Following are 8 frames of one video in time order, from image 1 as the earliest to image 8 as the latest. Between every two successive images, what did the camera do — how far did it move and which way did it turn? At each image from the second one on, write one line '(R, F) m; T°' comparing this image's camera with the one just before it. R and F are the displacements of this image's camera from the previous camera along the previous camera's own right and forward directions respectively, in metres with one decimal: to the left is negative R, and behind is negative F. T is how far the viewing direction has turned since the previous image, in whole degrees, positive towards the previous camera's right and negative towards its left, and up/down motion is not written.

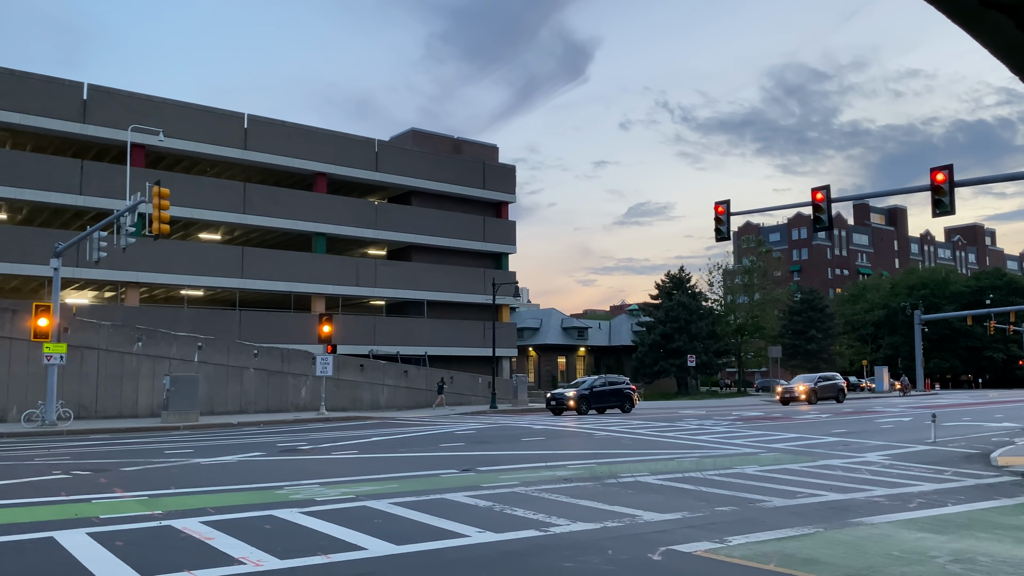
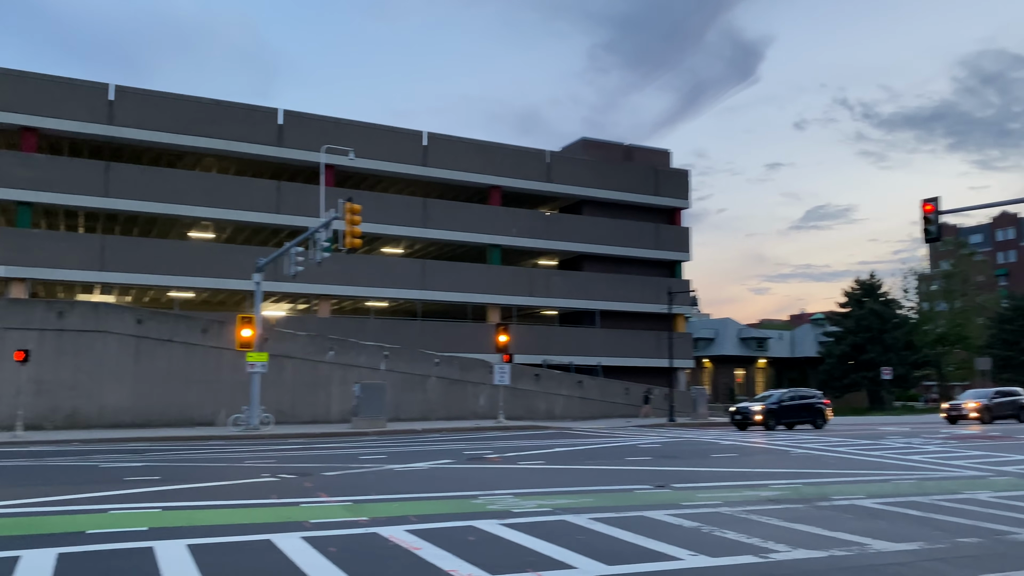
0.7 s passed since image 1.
(-0.5, +0.4) m; -11°
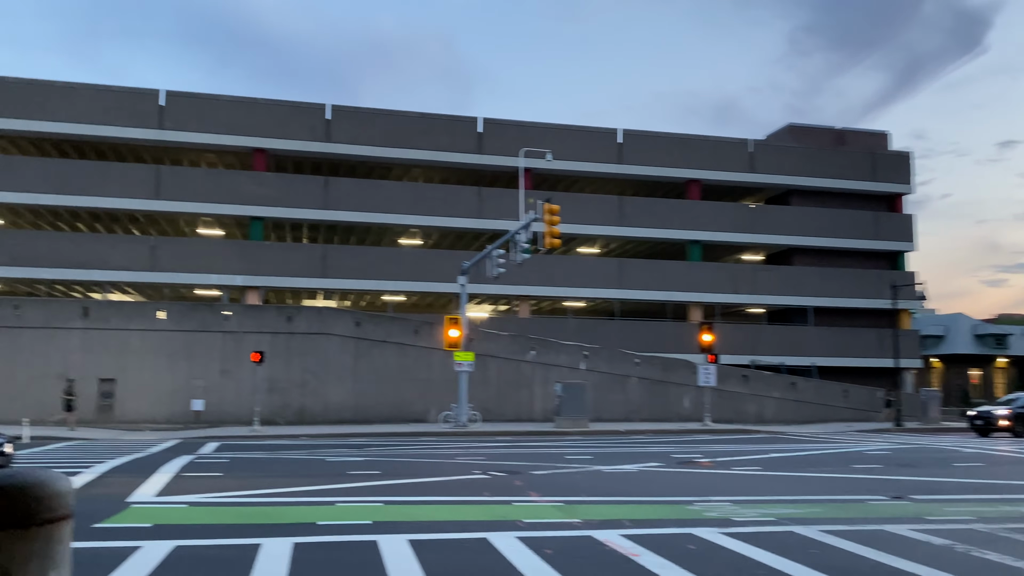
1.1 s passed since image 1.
(-0.2, +0.3) m; -13°
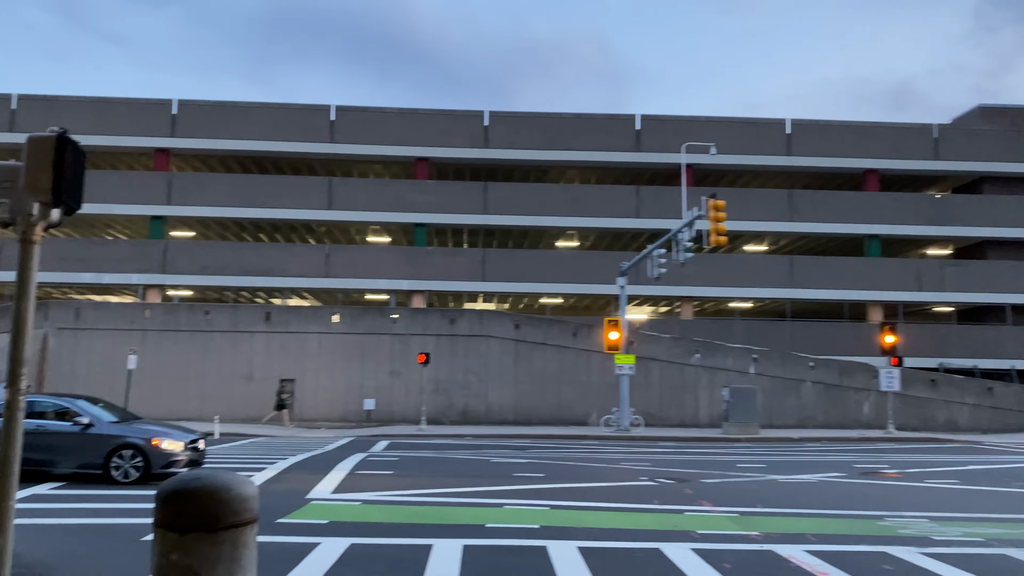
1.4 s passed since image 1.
(-0.1, +0.2) m; -11°
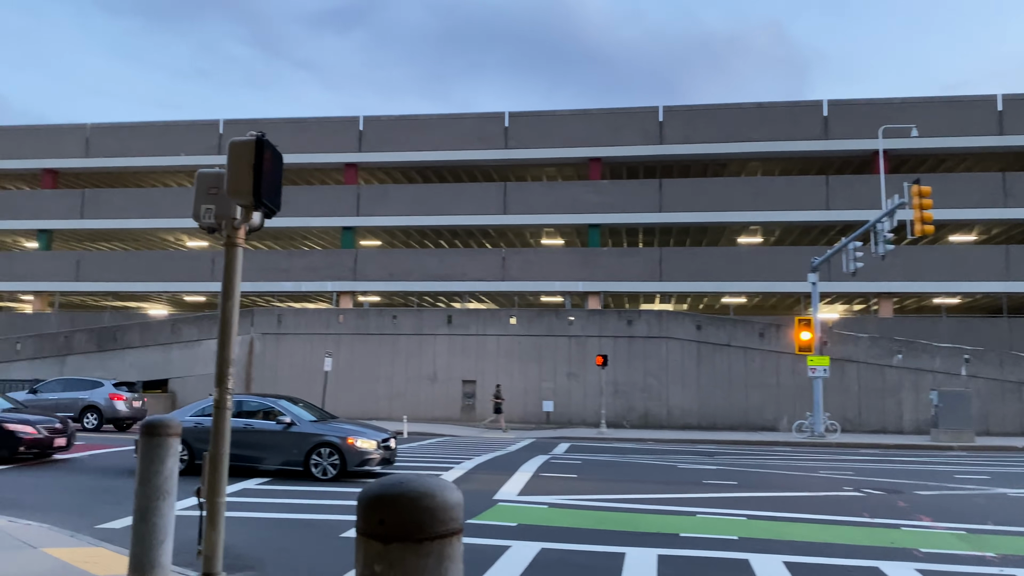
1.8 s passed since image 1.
(-0.1, +0.3) m; -12°
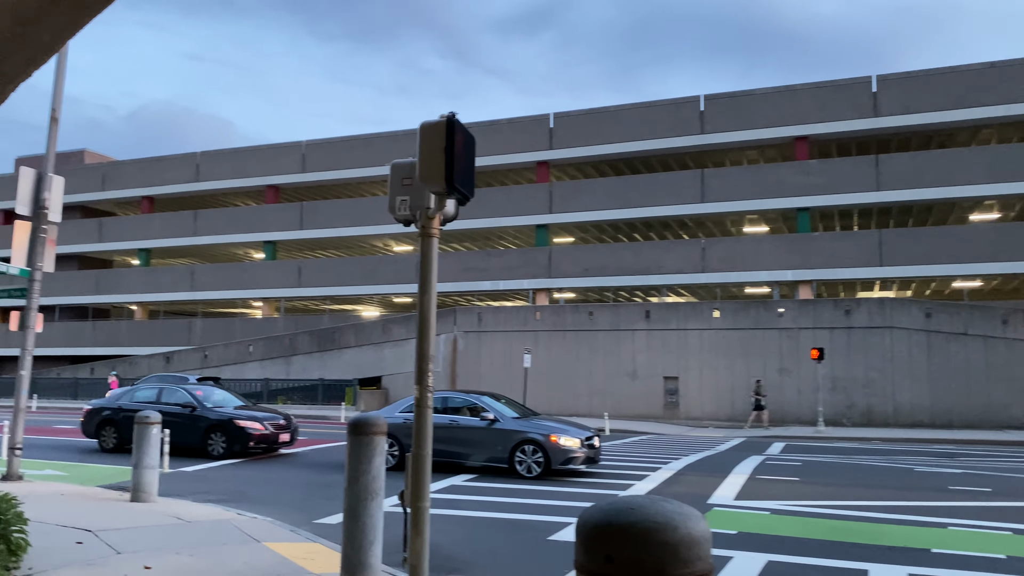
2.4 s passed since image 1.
(-0.1, +0.5) m; -13°
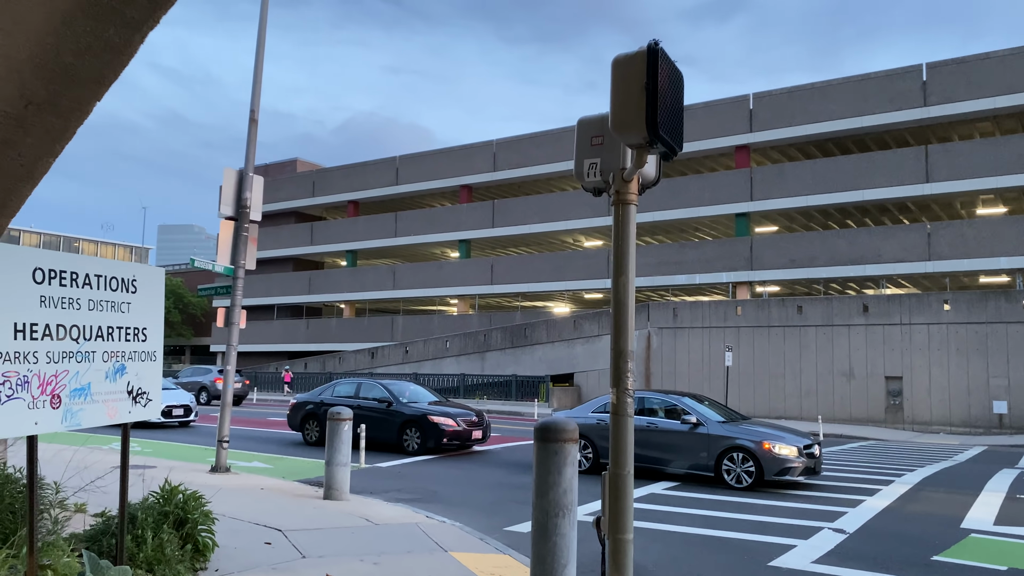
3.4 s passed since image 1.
(-0.1, +0.8) m; -13°
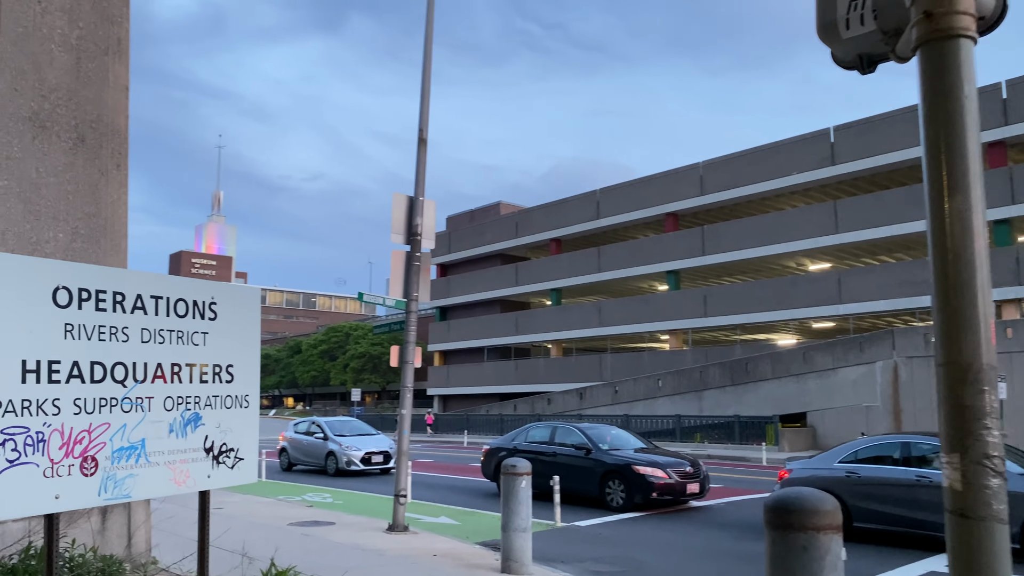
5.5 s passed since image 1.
(0.0, +1.7) m; -14°
